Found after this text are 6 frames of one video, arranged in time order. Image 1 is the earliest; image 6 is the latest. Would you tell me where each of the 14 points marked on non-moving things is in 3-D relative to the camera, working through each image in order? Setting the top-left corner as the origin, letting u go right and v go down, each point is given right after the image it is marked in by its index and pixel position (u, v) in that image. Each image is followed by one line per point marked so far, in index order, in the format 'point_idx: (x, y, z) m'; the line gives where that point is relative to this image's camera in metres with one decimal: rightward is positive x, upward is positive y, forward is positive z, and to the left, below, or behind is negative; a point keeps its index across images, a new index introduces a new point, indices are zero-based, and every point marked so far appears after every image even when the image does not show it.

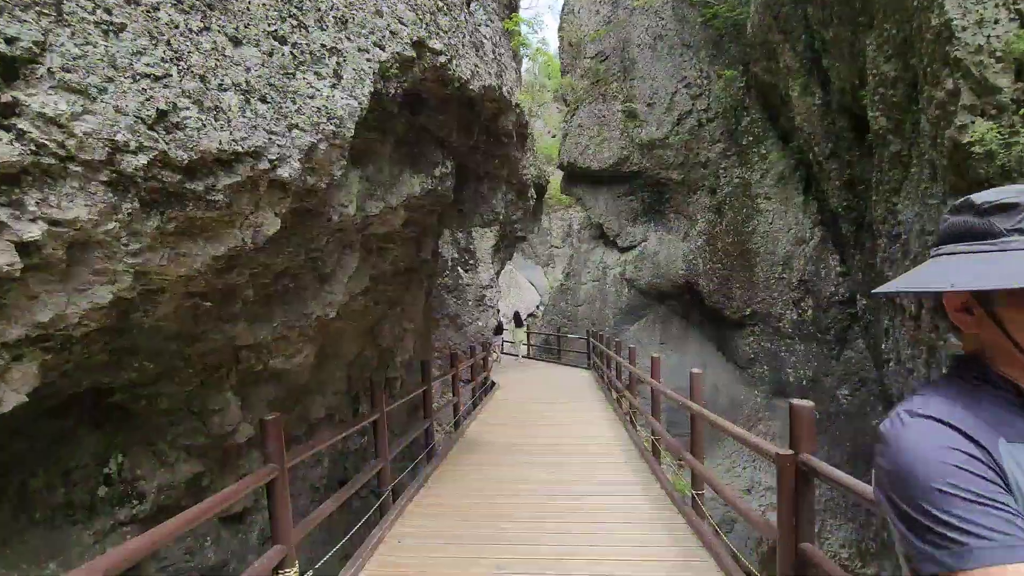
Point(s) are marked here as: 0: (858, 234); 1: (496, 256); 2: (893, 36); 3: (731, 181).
0: (+6.8, +1.1, +10.2) m
1: (-0.3, +0.6, +9.8) m
2: (+4.1, +2.7, +5.6) m
3: (+6.0, +2.9, +14.3) m
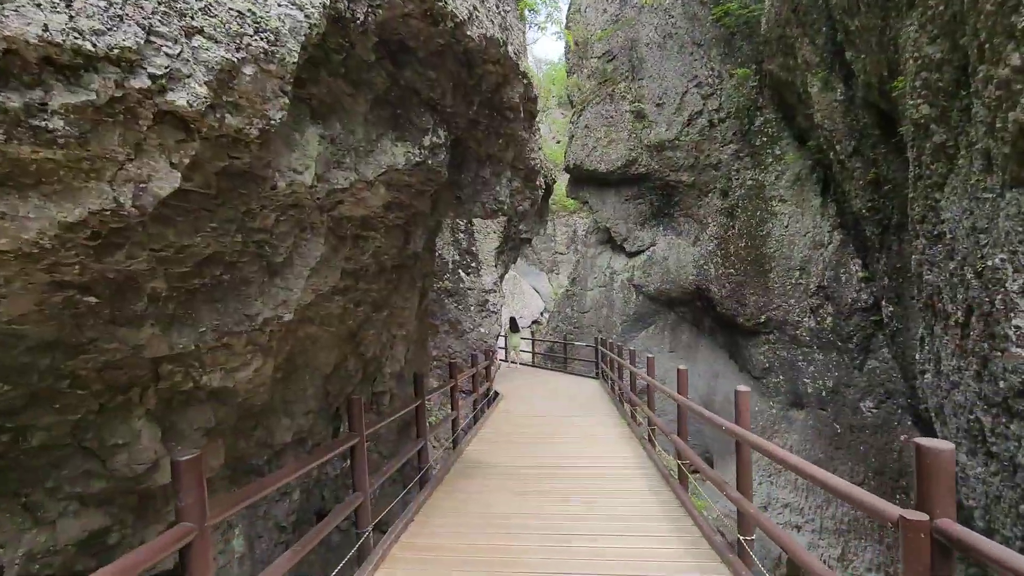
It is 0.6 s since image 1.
0: (+6.9, +0.9, +9.6) m
1: (-0.2, +0.5, +9.2) m
2: (+4.1, +2.7, +5.0) m
3: (+6.1, +2.8, +13.8) m
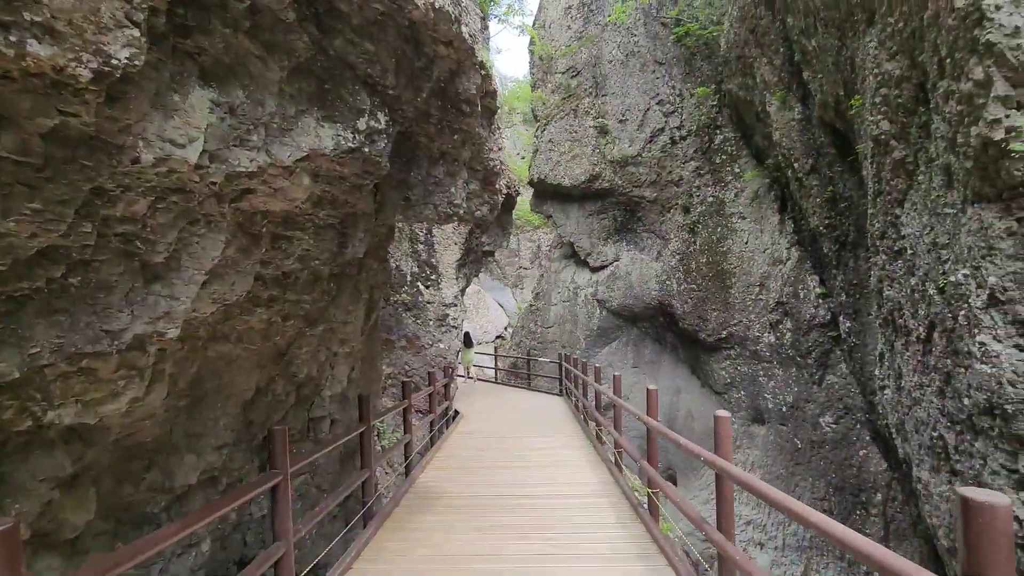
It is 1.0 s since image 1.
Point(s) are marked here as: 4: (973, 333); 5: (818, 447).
0: (+6.2, +0.6, +9.8) m
1: (-0.9, +0.3, +8.9) m
2: (+3.8, +2.5, +5.1) m
3: (+5.1, +2.3, +13.9) m
4: (+4.0, -0.4, +4.5) m
5: (+6.1, -3.2, +10.4) m
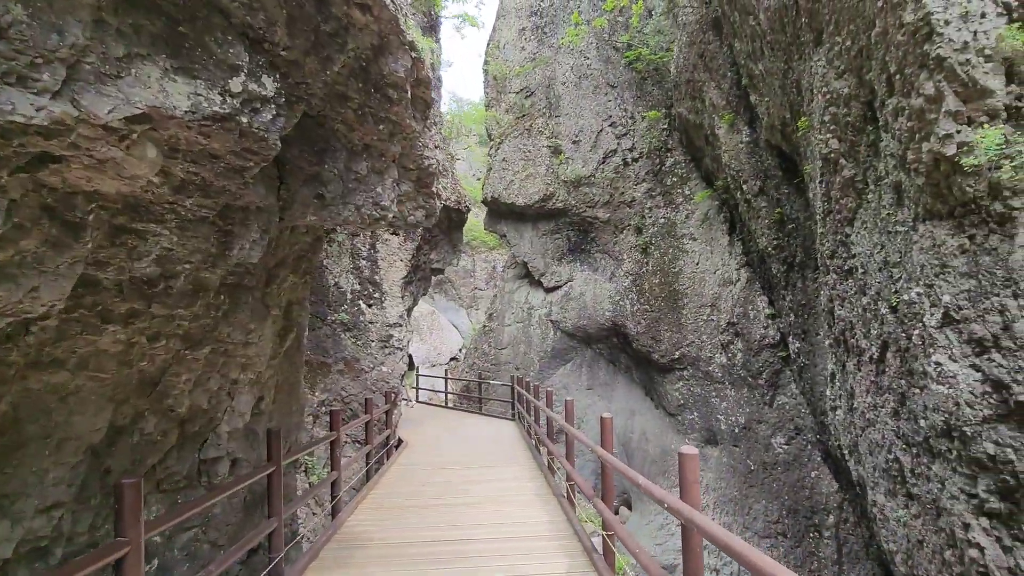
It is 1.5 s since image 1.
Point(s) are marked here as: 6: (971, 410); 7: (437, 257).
0: (+5.2, +0.3, +9.9) m
1: (-1.7, 0.0, +8.4) m
2: (+3.3, +2.3, +5.1) m
3: (+3.9, +1.8, +14.0) m
4: (+3.5, -0.6, +4.4) m
5: (+5.1, -3.6, +10.4) m
6: (+3.5, -0.9, +4.0) m
7: (-1.4, +0.6, +9.5) m
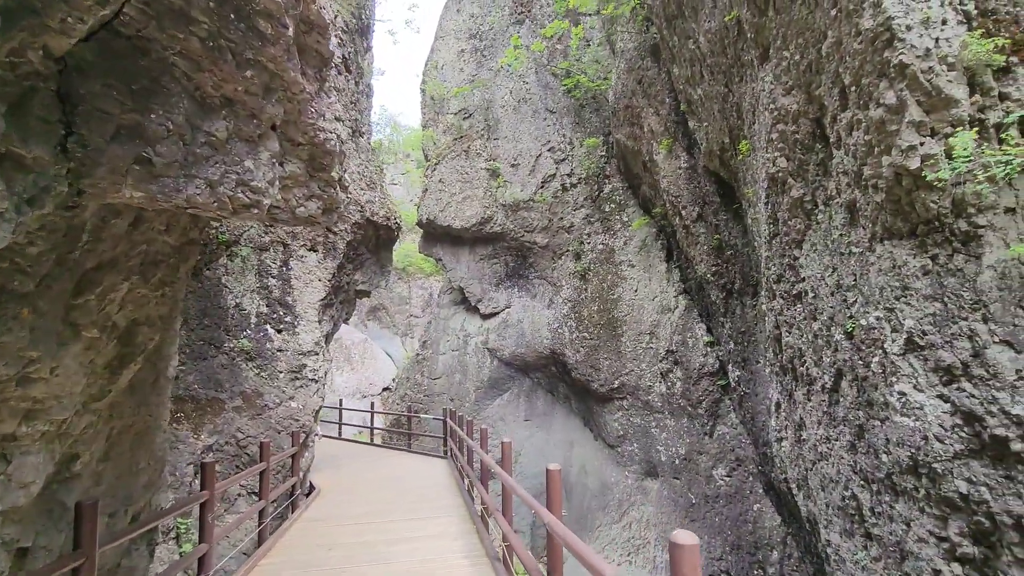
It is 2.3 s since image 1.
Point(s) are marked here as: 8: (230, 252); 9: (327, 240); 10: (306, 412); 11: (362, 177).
0: (+4.0, -0.2, +9.8) m
1: (-2.7, -0.4, +7.4) m
2: (+2.7, +2.1, +4.9) m
3: (+2.2, +1.1, +13.8) m
4: (+3.0, -0.7, +4.1) m
5: (+3.9, -4.1, +10.0) m
6: (+3.0, -1.1, +3.7) m
7: (-2.5, +0.2, +8.7) m
8: (-3.3, +0.4, +6.1) m
9: (-2.6, +0.7, +7.2) m
10: (-2.5, -1.5, +6.4) m
11: (-2.3, +1.7, +7.9) m
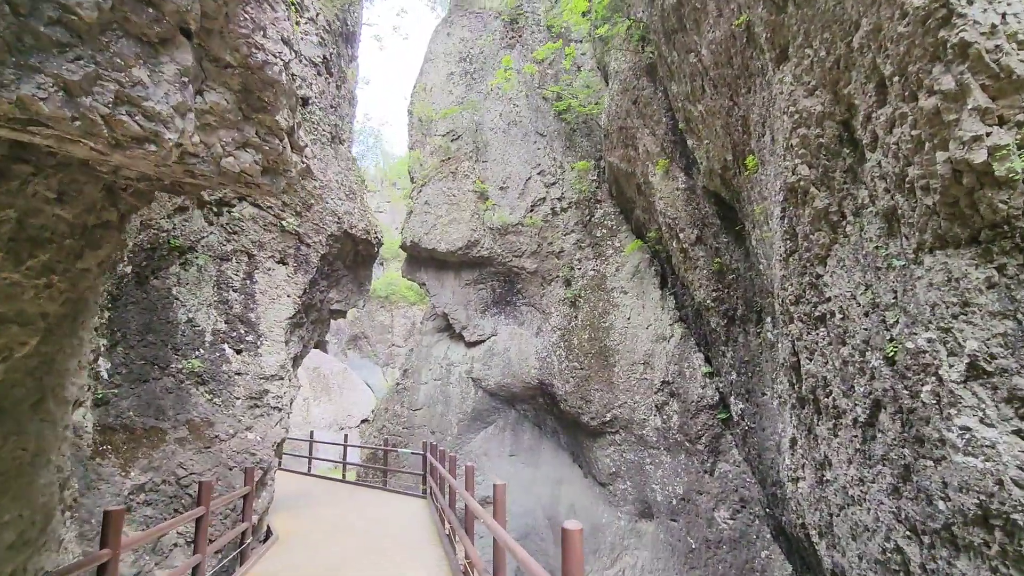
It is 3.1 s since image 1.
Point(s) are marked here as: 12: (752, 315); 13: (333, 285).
0: (+3.8, -0.7, +9.2) m
1: (-2.8, -0.6, +6.7) m
2: (+2.6, +1.9, +4.5) m
3: (+1.9, +0.4, +13.2) m
4: (+2.9, -0.9, +3.5) m
5: (+3.6, -4.6, +9.2) m
6: (+3.0, -1.2, +3.1) m
7: (-2.7, -0.1, +8.0) m
8: (-3.4, +0.3, +5.4) m
9: (-2.7, +0.5, +6.5) m
10: (-2.7, -1.7, +5.6) m
11: (-2.4, +1.4, +7.3) m
12: (+3.9, -0.4, +8.4) m
13: (-2.7, 0.0, +7.8) m
